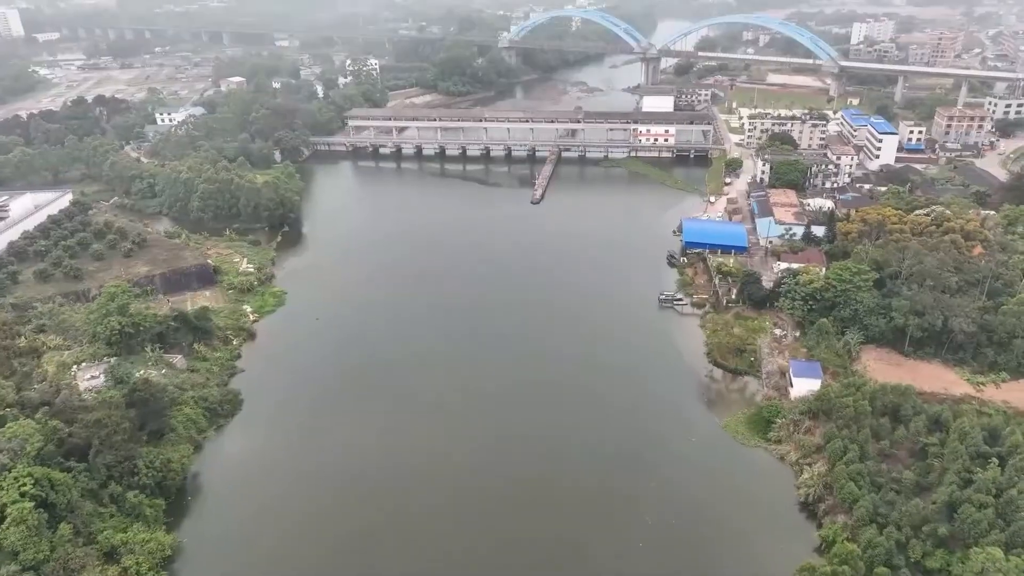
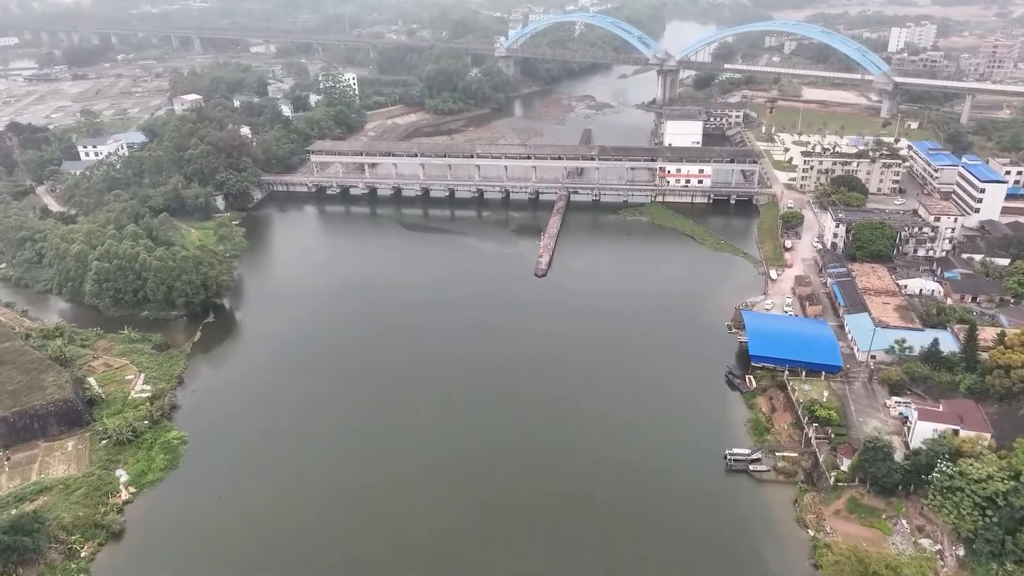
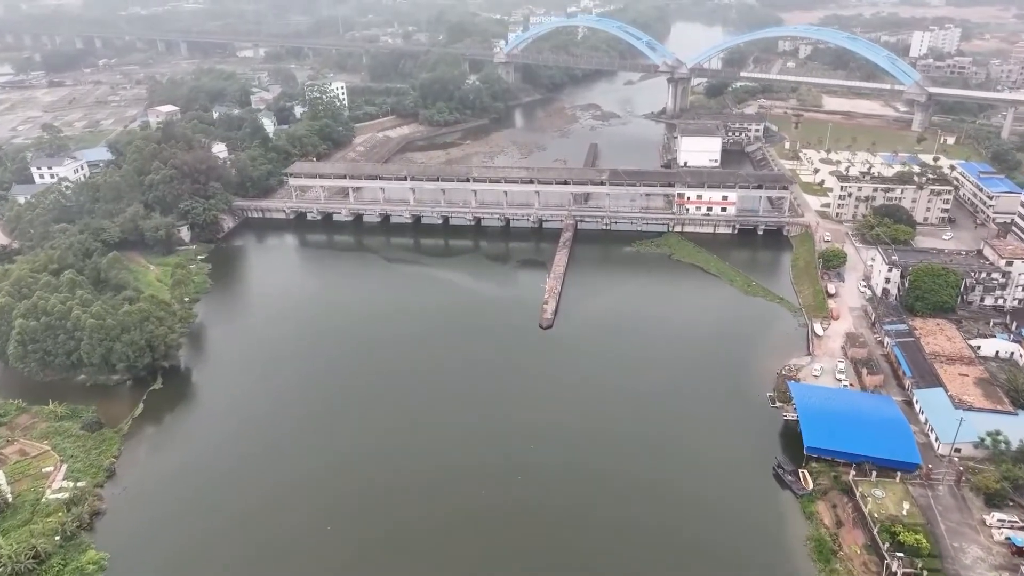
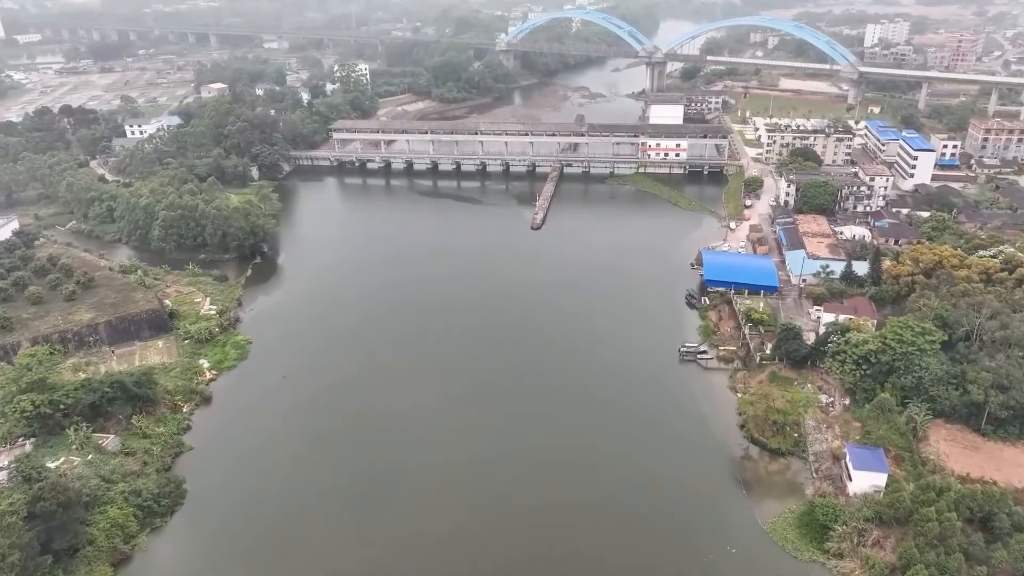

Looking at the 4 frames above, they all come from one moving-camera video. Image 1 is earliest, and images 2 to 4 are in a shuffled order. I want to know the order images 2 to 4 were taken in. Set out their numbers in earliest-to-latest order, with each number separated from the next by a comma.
4, 2, 3
